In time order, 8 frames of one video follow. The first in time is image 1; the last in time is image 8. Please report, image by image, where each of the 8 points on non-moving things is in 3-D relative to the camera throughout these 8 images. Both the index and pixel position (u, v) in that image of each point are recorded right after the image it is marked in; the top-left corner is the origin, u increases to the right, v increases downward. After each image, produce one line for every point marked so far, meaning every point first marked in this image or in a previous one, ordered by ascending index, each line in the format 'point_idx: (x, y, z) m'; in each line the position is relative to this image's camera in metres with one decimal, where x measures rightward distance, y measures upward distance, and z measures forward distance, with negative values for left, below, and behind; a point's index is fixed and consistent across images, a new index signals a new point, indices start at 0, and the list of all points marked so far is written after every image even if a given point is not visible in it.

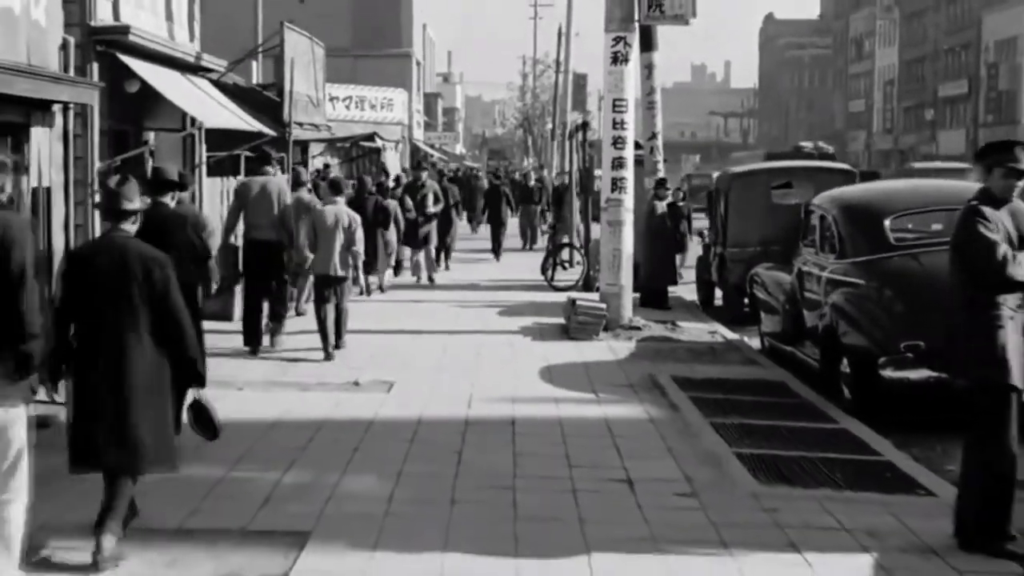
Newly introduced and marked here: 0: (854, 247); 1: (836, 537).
0: (+3.4, +0.4, +12.8) m
1: (+1.9, -1.5, +7.6) m
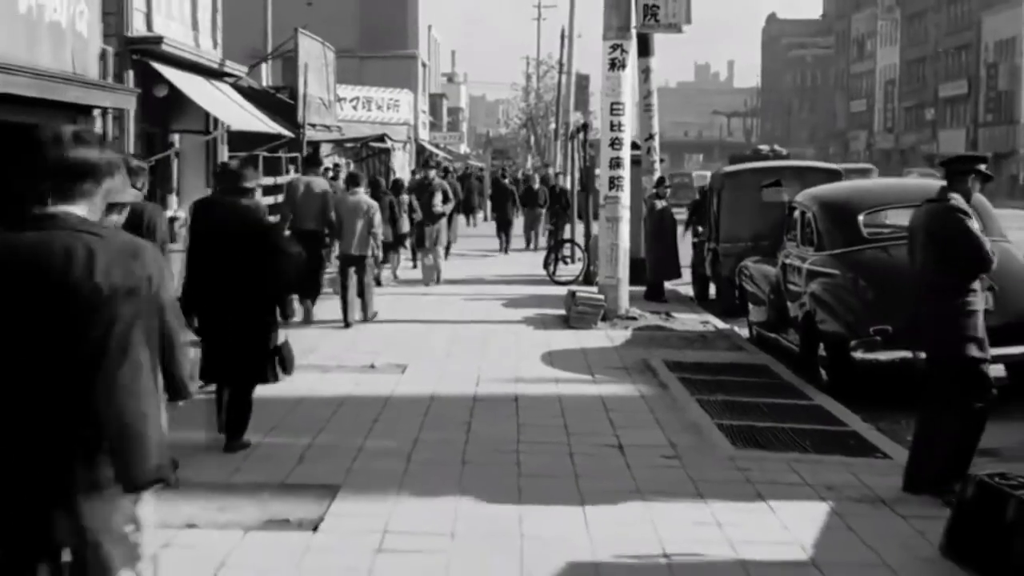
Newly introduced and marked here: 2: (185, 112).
0: (+3.5, +0.5, +13.9) m
1: (+1.9, -1.4, +8.7) m
2: (-4.8, +2.6, +18.8) m
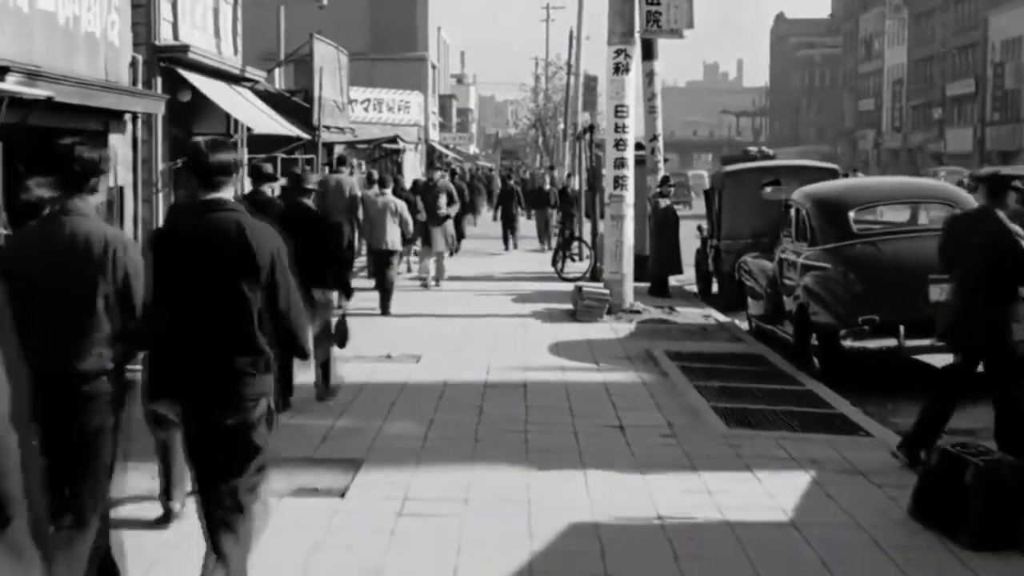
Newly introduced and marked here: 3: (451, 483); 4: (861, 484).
0: (+3.6, +0.6, +14.6) m
1: (+2.0, -1.3, +9.4) m
2: (-4.7, +2.7, +19.6) m
3: (-0.4, -1.3, +8.7) m
4: (+2.4, -1.4, +8.8) m
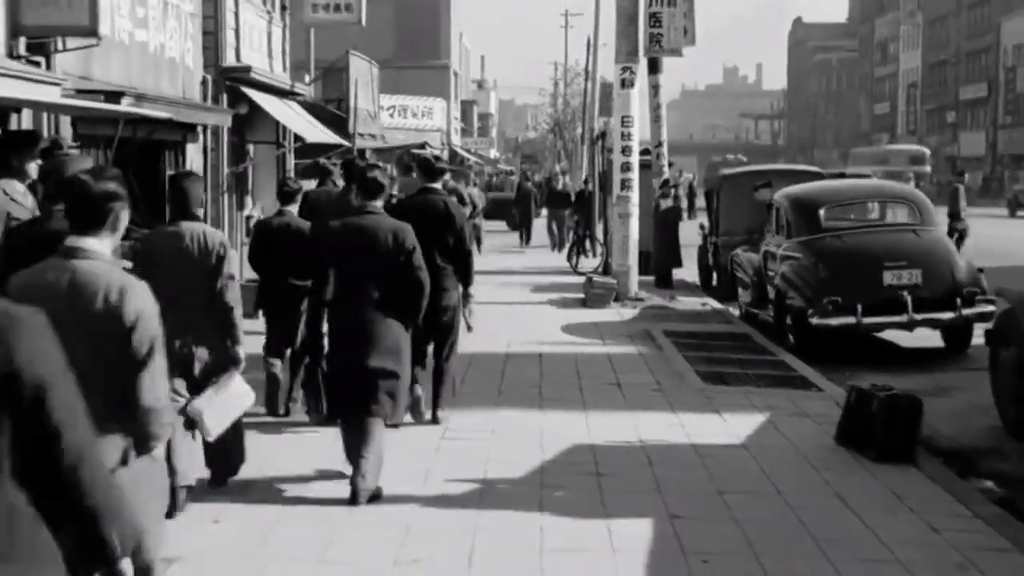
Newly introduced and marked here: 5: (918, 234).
0: (+3.8, +0.8, +16.9) m
1: (+2.1, -1.1, +11.8) m
2: (-4.4, +2.8, +22.1) m
3: (-0.3, -1.1, +11.1) m
4: (+2.6, -1.2, +11.2) m
5: (+5.1, +0.7, +16.1) m
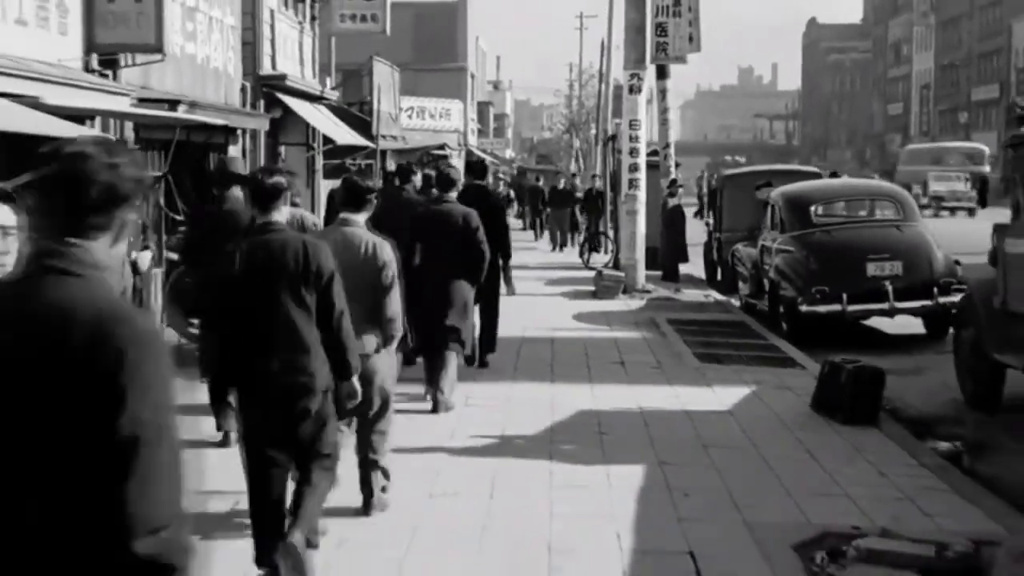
0: (+4.0, +0.9, +18.4) m
1: (+2.3, -1.0, +13.2) m
2: (-4.1, +3.0, +23.6) m
3: (-0.1, -1.0, +12.5) m
4: (+2.7, -1.0, +12.6) m
5: (+5.4, +0.8, +17.5) m
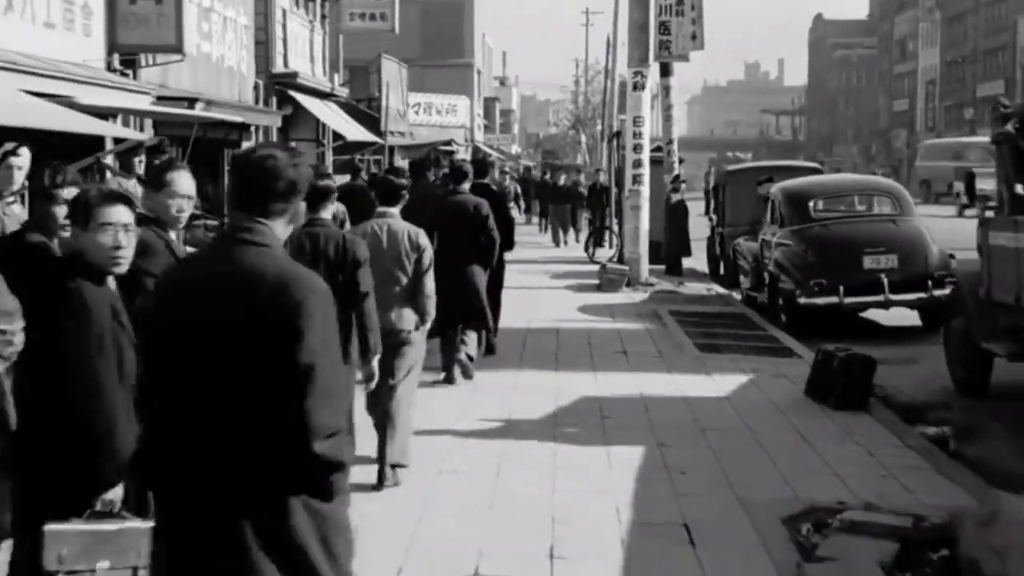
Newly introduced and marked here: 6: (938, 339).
0: (+4.1, +1.0, +18.8) m
1: (+2.4, -0.9, +13.7) m
2: (-4.0, +3.1, +24.1) m
3: (-0.1, -0.9, +13.0) m
4: (+2.8, -1.0, +13.1) m
5: (+5.4, +0.9, +18.0) m
6: (+5.7, -0.7, +16.9) m
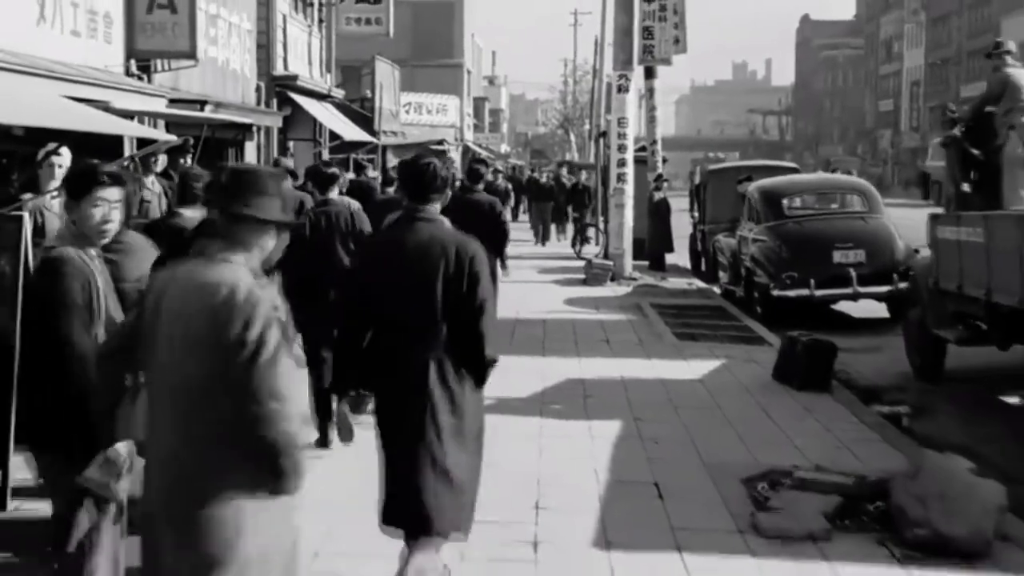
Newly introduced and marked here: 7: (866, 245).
0: (+3.9, +1.1, +19.8) m
1: (+2.2, -0.8, +14.7) m
2: (-4.2, +3.2, +25.0) m
3: (-0.2, -0.8, +14.0) m
4: (+2.7, -0.9, +14.1) m
5: (+5.3, +1.0, +19.0) m
6: (+5.5, -0.6, +18.0) m
7: (+5.1, +0.6, +18.3) m
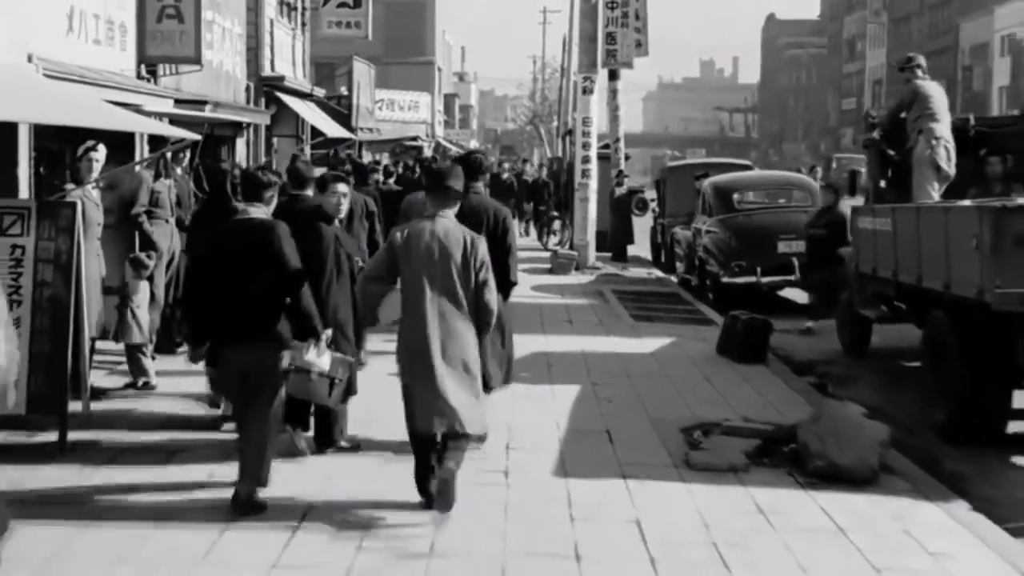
0: (+3.5, +1.3, +21.5) m
1: (+1.9, -0.6, +16.3) m
2: (-4.8, +3.5, +26.5) m
3: (-0.5, -0.6, +15.6) m
4: (+2.3, -0.7, +15.7) m
5: (+4.8, +1.2, +20.7) m
6: (+5.1, -0.4, +19.7) m
7: (+4.6, +0.8, +20.0) m
